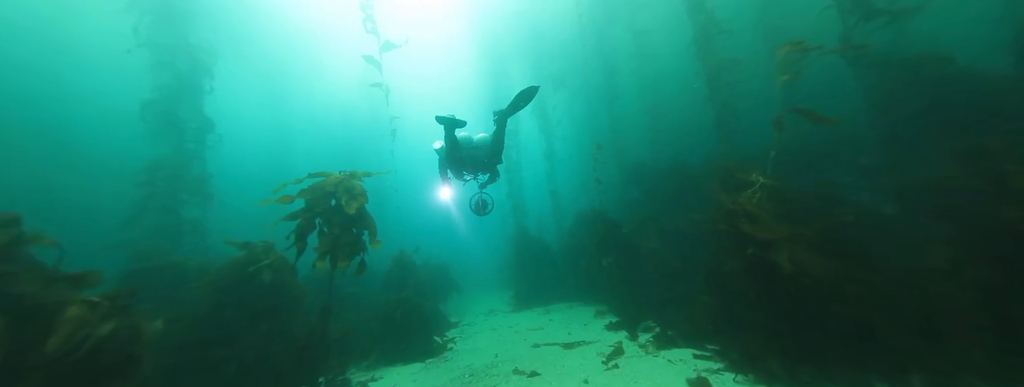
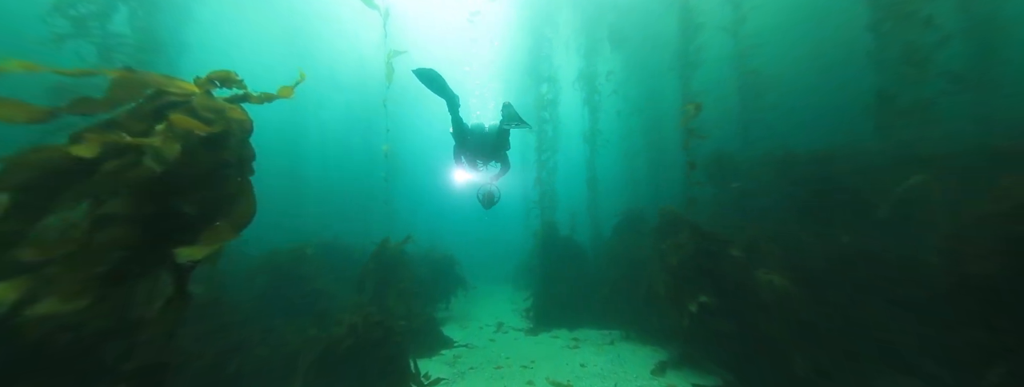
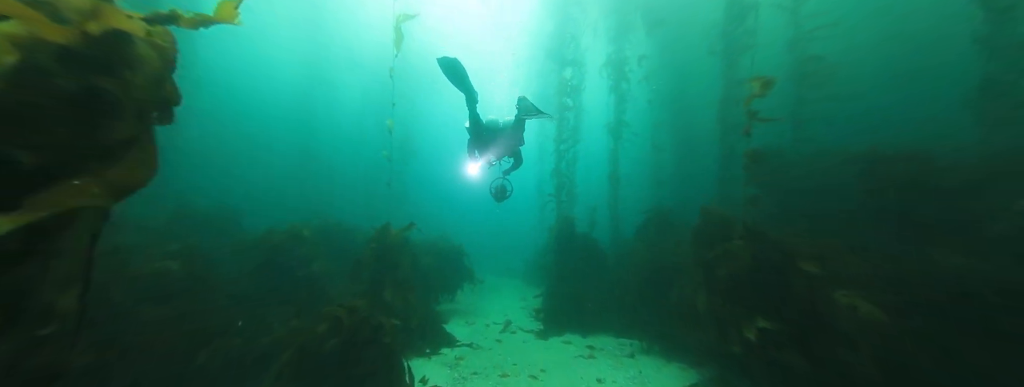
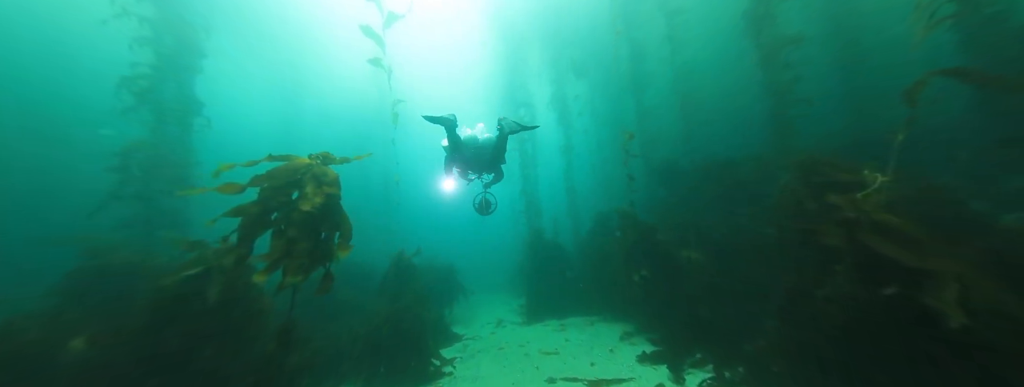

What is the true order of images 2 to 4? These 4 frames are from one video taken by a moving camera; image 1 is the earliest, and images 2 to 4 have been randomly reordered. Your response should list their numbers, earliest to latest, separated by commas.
4, 2, 3
